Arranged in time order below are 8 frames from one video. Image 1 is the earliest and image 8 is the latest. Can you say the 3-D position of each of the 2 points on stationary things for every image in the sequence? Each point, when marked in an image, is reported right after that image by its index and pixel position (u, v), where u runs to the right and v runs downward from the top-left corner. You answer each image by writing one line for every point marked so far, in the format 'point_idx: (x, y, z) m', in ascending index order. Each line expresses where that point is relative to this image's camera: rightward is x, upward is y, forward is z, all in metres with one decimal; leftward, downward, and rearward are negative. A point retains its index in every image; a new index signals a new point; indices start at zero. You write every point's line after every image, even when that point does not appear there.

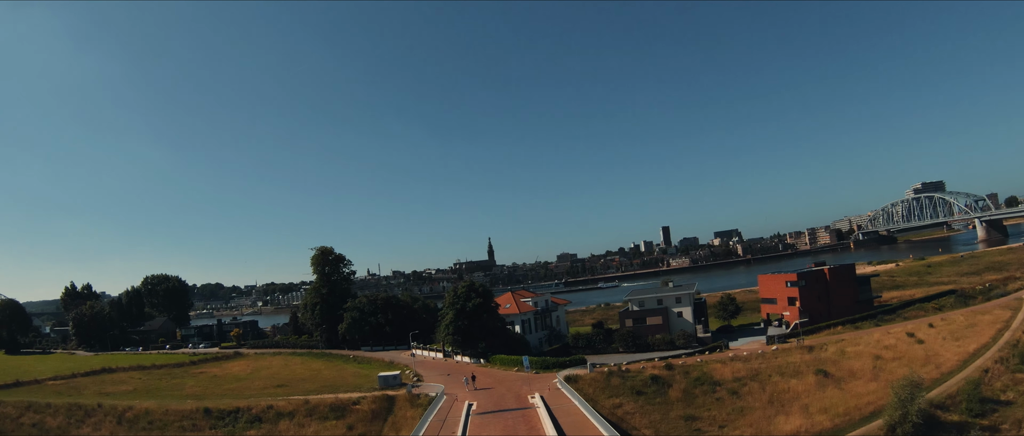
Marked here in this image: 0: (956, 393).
0: (+12.7, -5.2, +13.6) m
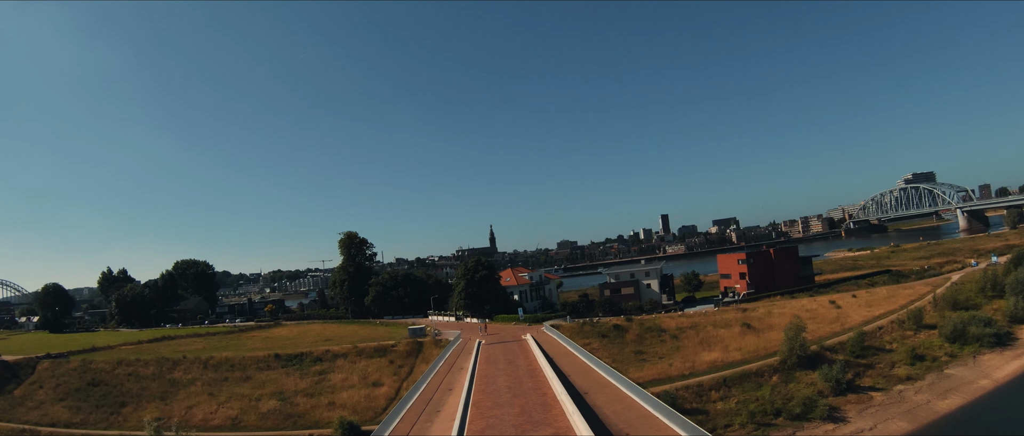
0: (+12.6, -4.8, +18.2) m
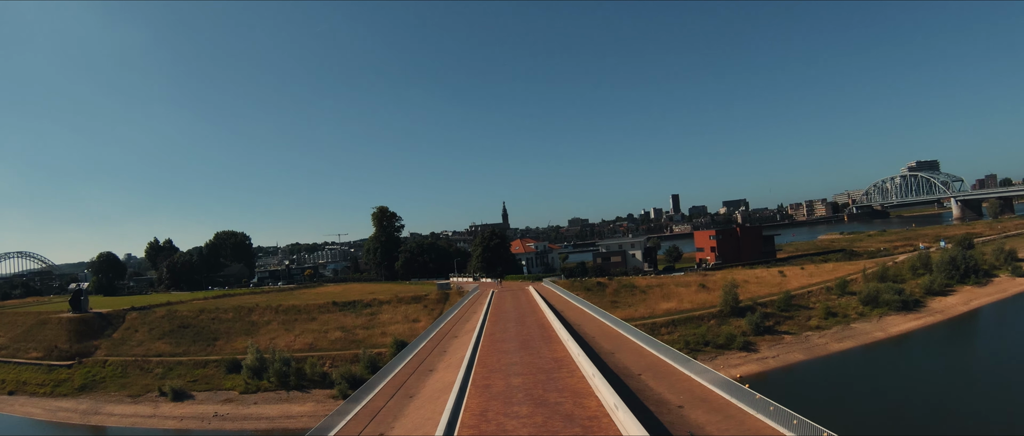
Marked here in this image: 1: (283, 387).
0: (+12.9, -4.1, +23.3) m
1: (-9.5, -7.0, +19.8) m
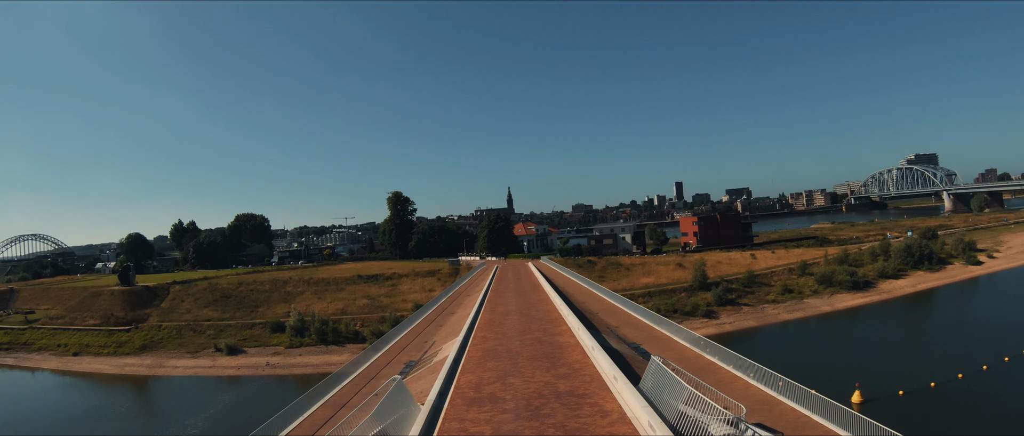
0: (+13.0, -3.5, +27.0) m
1: (-9.5, -6.2, +23.8) m
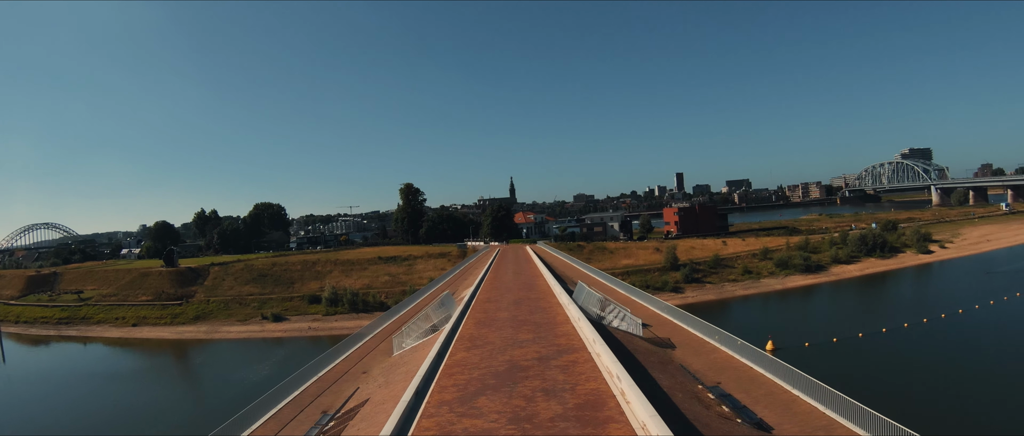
0: (+13.0, -2.9, +31.4) m
1: (-9.5, -5.5, +28.4) m
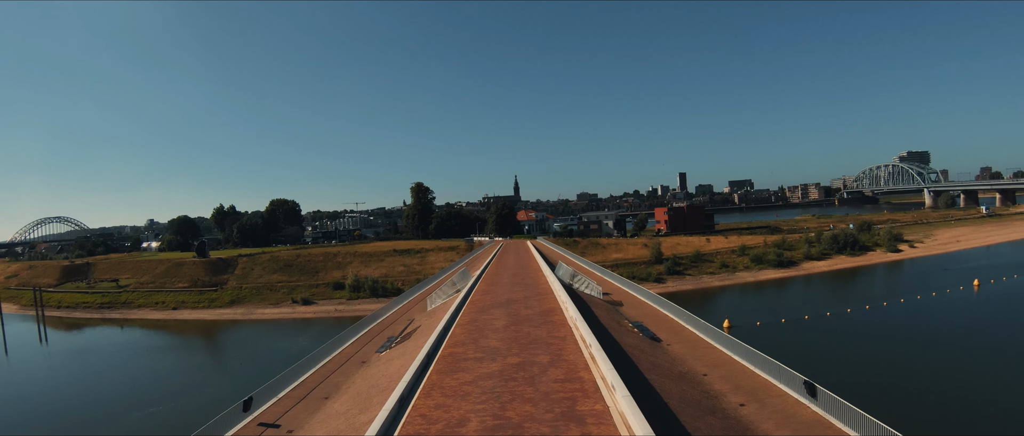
0: (+13.1, -2.8, +35.0) m
1: (-9.4, -5.3, +32.1) m
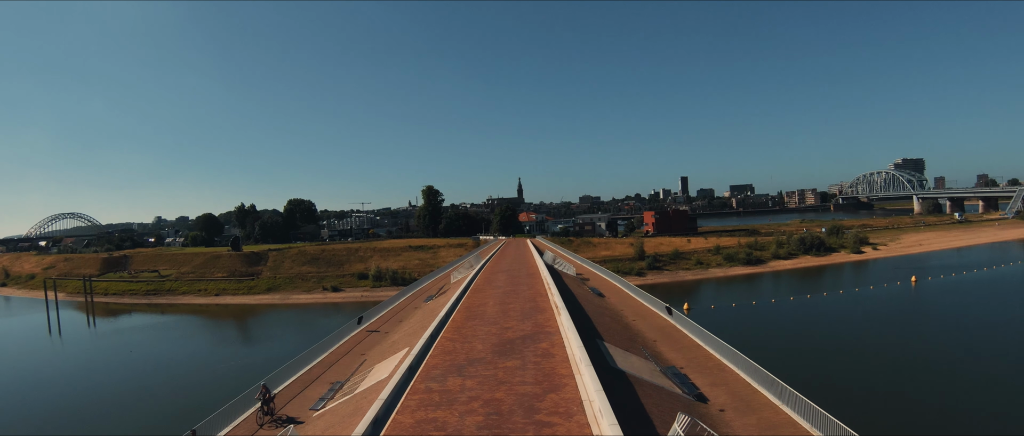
0: (+13.2, -3.0, +39.8) m
1: (-9.3, -5.2, +37.1) m
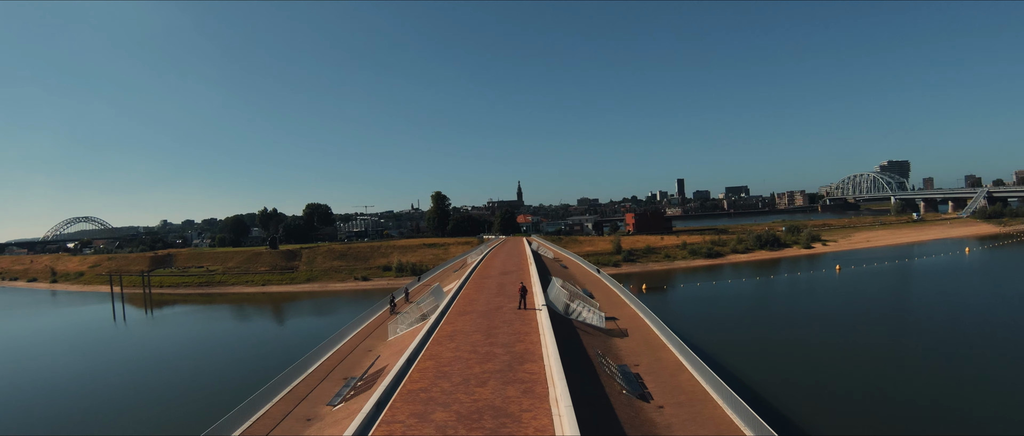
0: (+13.2, -3.1, +47.6) m
1: (-9.4, -5.4, +45.0) m
